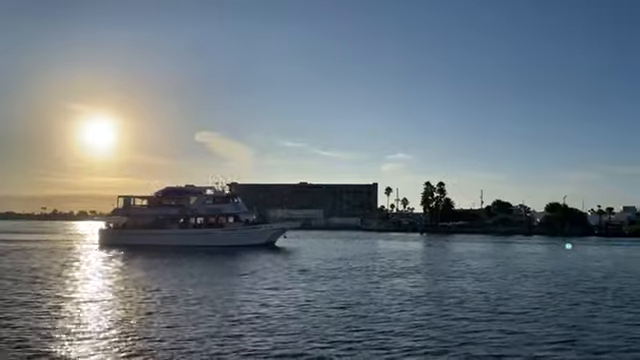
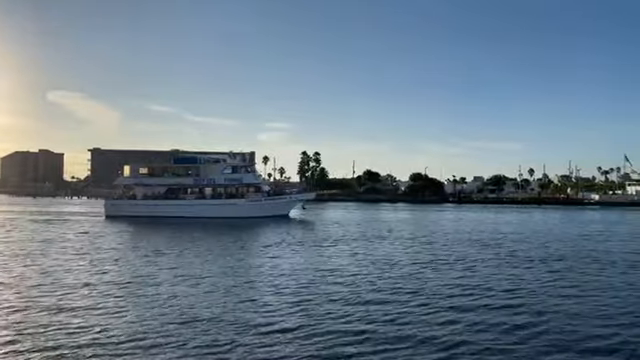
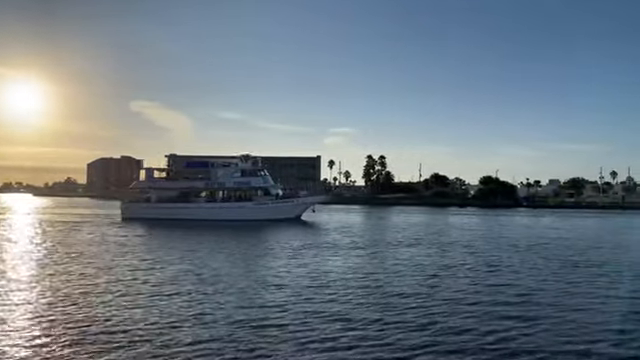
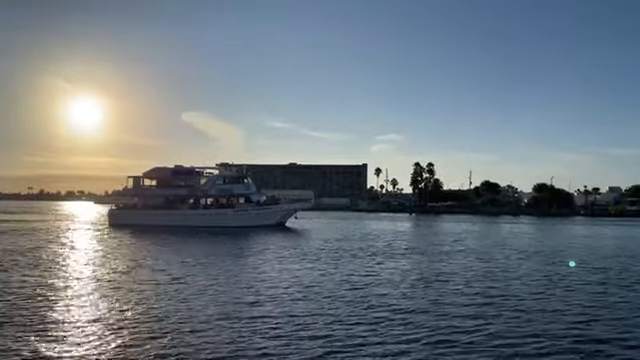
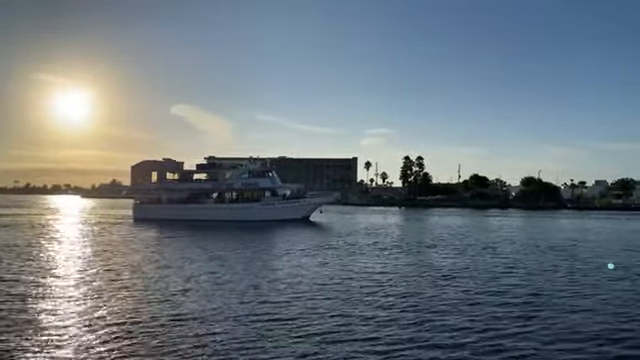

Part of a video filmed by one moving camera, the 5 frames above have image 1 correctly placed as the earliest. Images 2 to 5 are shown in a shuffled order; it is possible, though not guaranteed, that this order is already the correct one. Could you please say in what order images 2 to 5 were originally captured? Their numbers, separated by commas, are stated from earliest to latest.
4, 5, 3, 2
